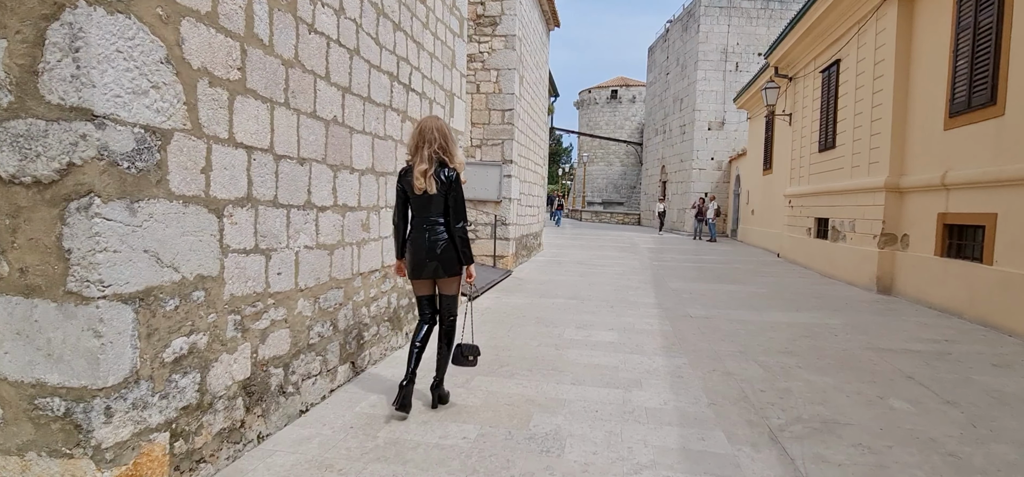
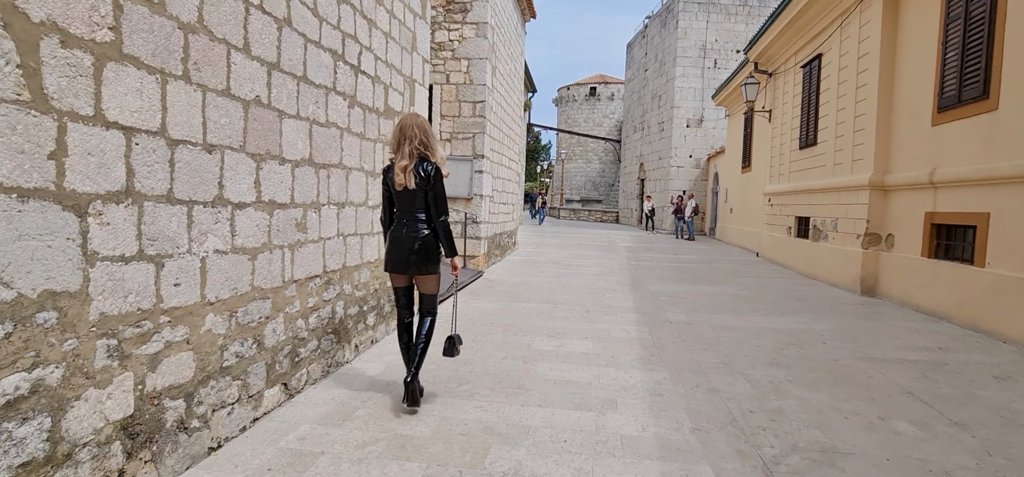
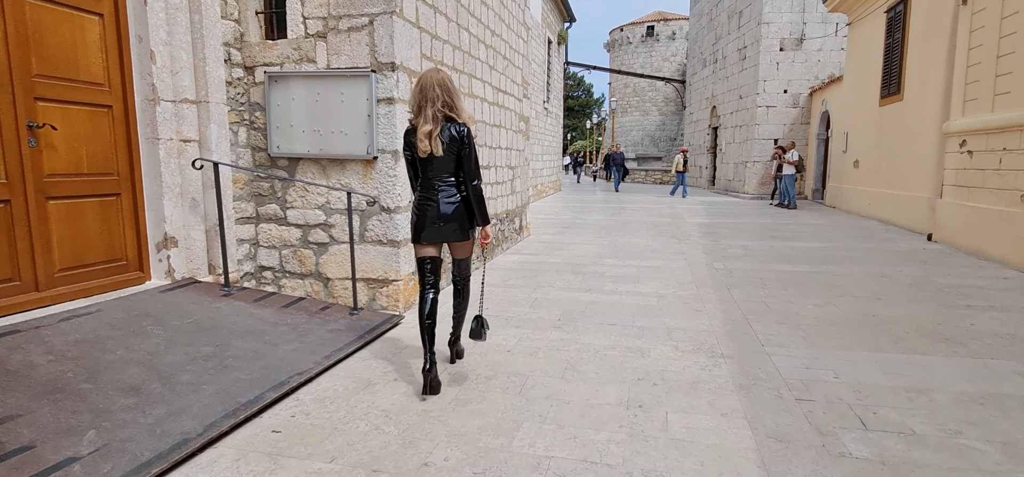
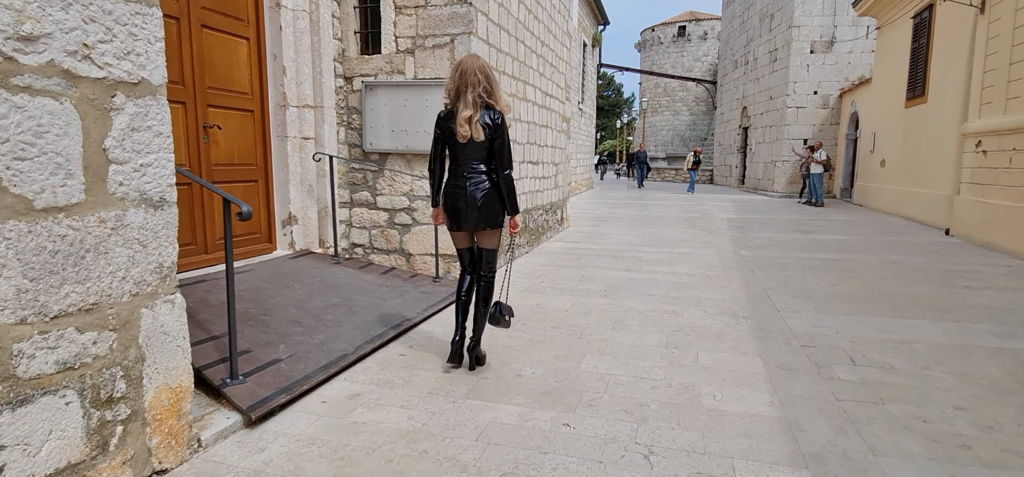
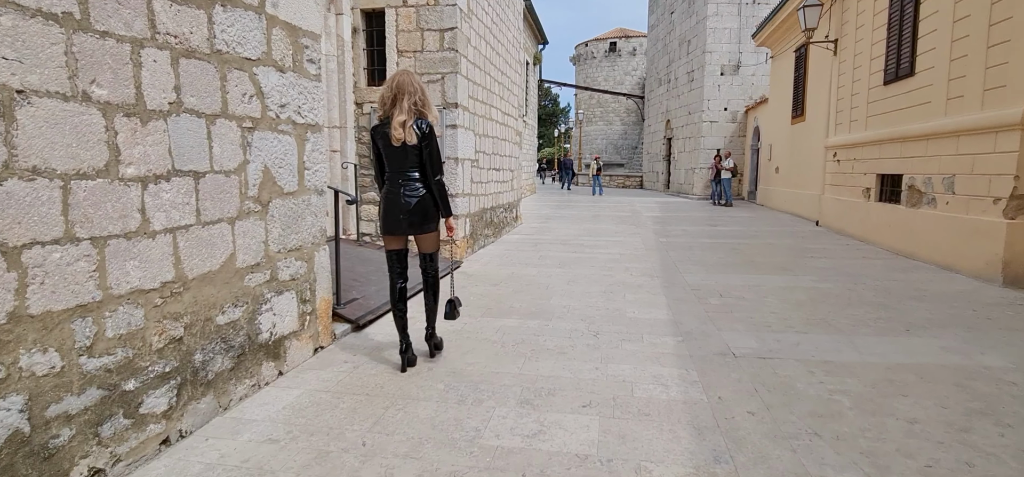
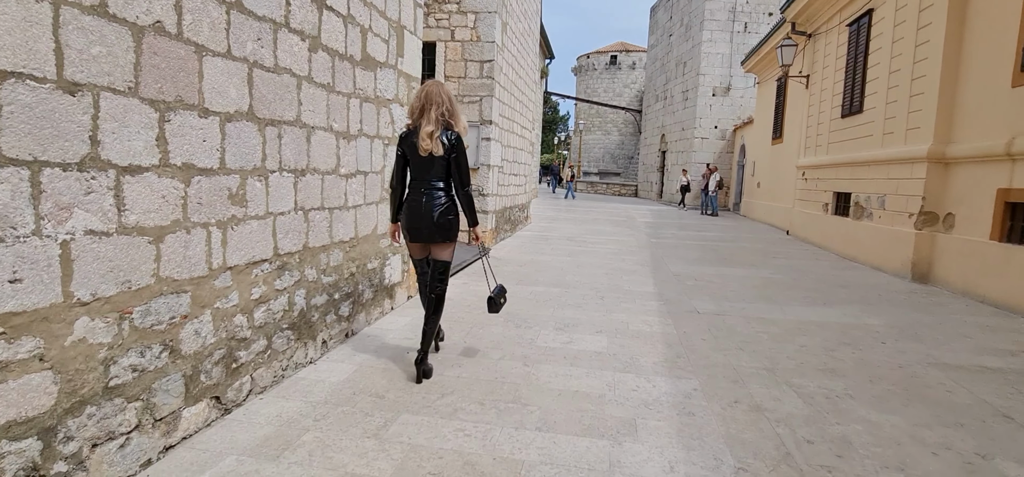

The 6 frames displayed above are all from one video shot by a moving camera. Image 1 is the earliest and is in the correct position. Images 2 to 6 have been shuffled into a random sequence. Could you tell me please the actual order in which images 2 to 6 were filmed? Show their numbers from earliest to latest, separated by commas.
2, 6, 5, 4, 3
